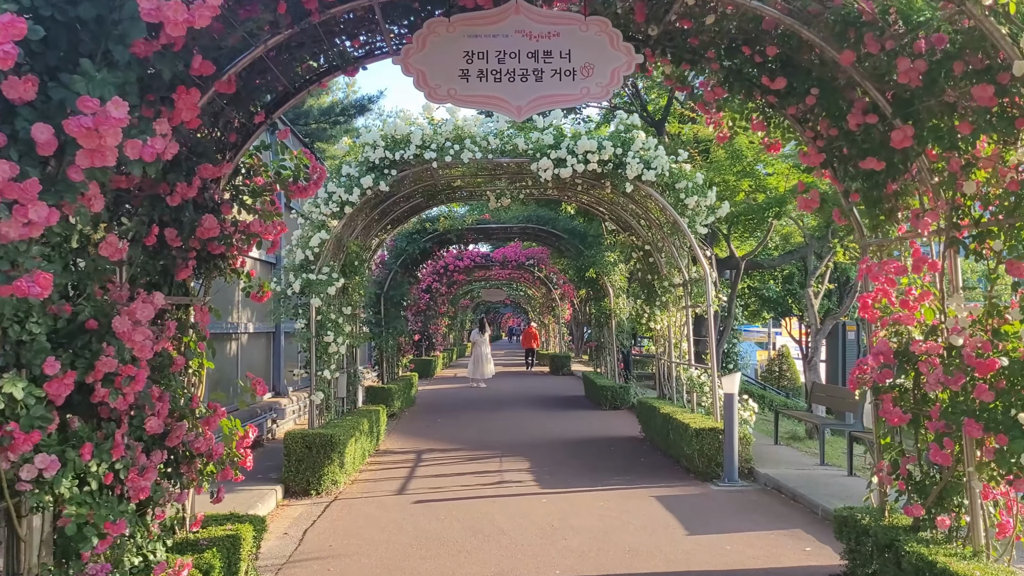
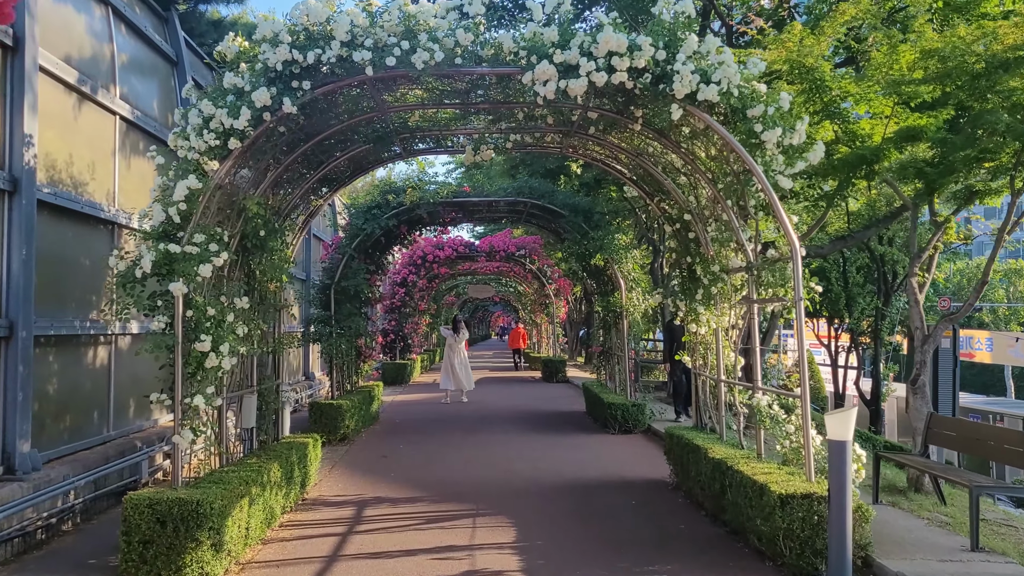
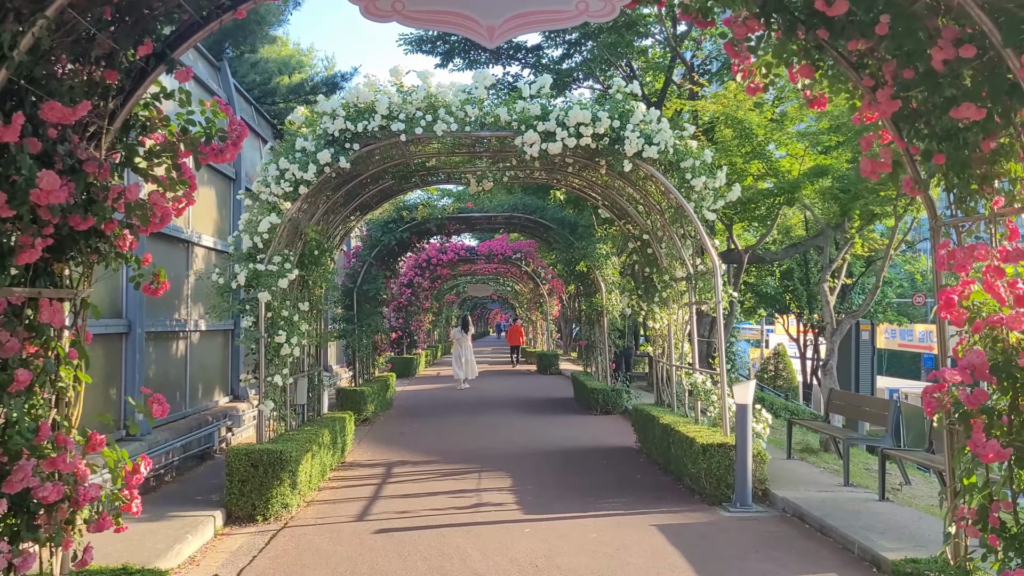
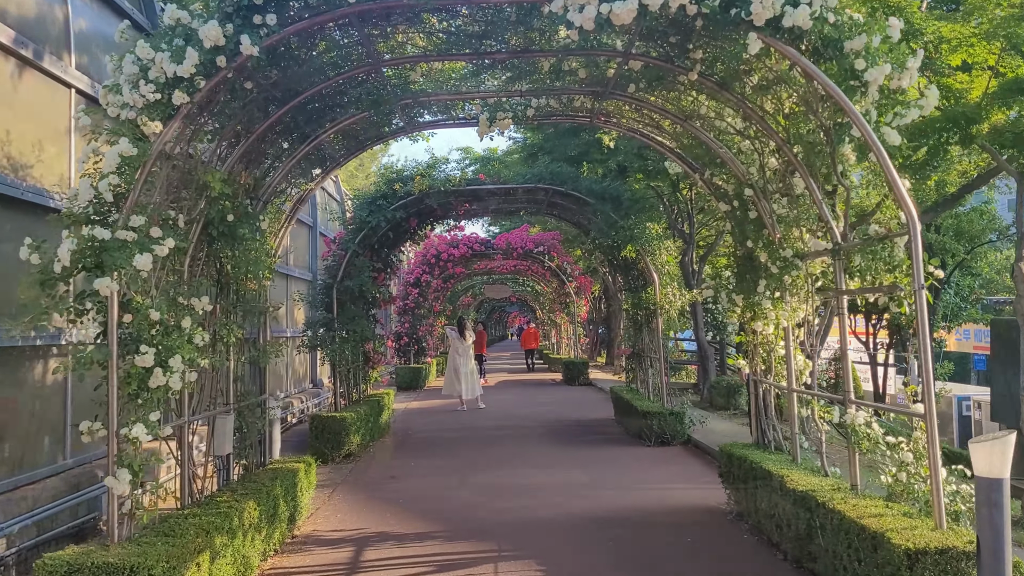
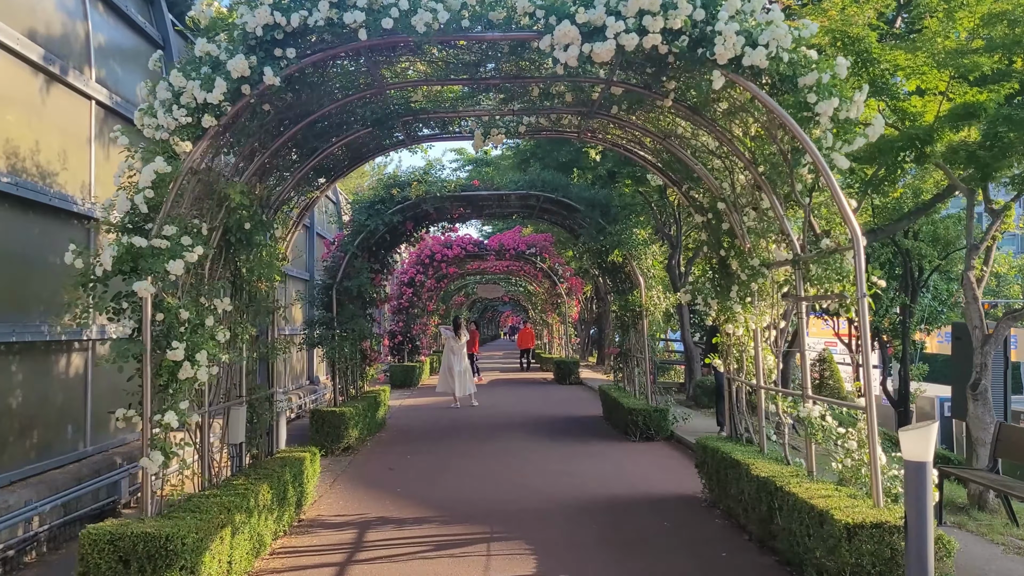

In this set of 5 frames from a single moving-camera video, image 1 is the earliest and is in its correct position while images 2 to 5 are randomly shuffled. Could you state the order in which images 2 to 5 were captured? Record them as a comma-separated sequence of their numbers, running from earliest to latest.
3, 2, 5, 4
